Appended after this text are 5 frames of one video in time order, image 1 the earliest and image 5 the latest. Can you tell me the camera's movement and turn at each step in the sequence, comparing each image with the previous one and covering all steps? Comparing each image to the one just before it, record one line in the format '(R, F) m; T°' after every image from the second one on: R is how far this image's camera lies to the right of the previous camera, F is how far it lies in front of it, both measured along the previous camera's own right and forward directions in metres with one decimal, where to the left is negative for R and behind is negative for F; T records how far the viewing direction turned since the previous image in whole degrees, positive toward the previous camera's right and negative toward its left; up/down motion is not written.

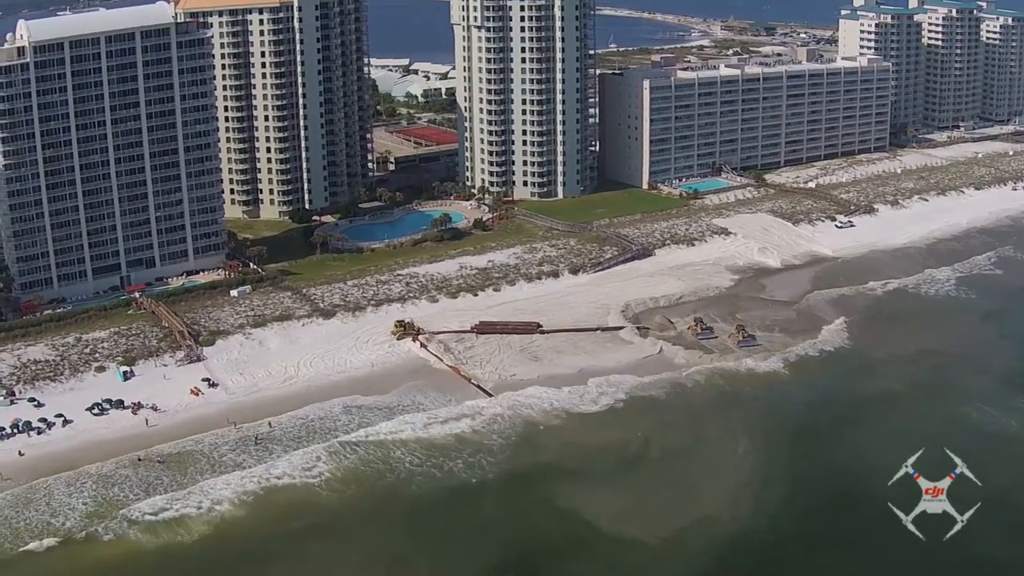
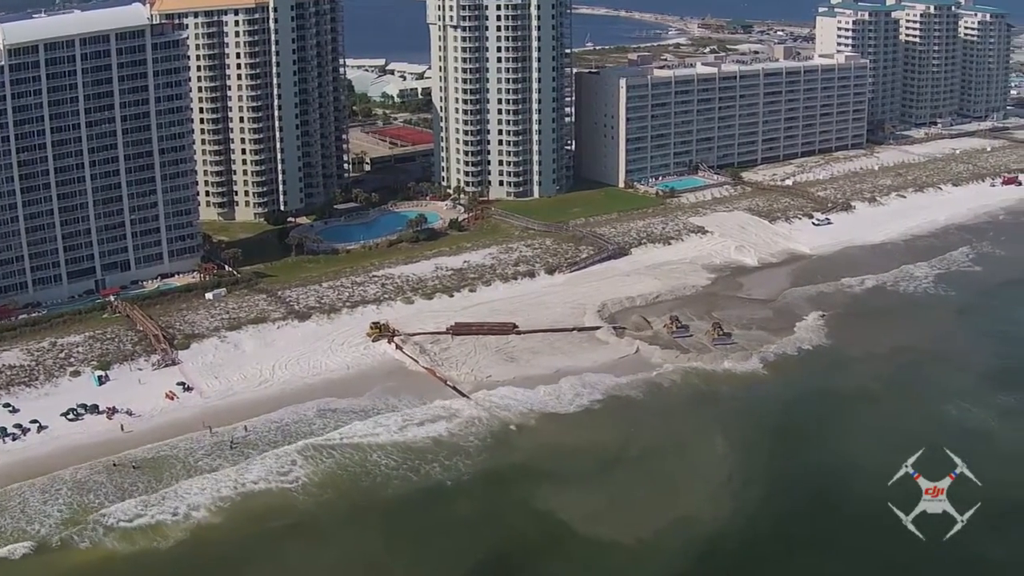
(+0.8, +0.8) m; +1°
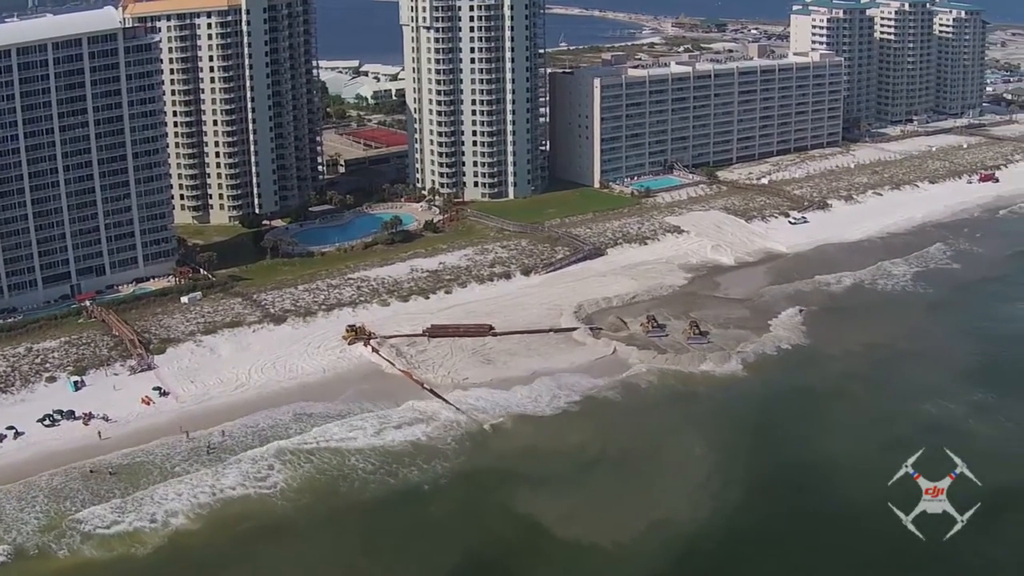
(+0.7, +0.5) m; +1°
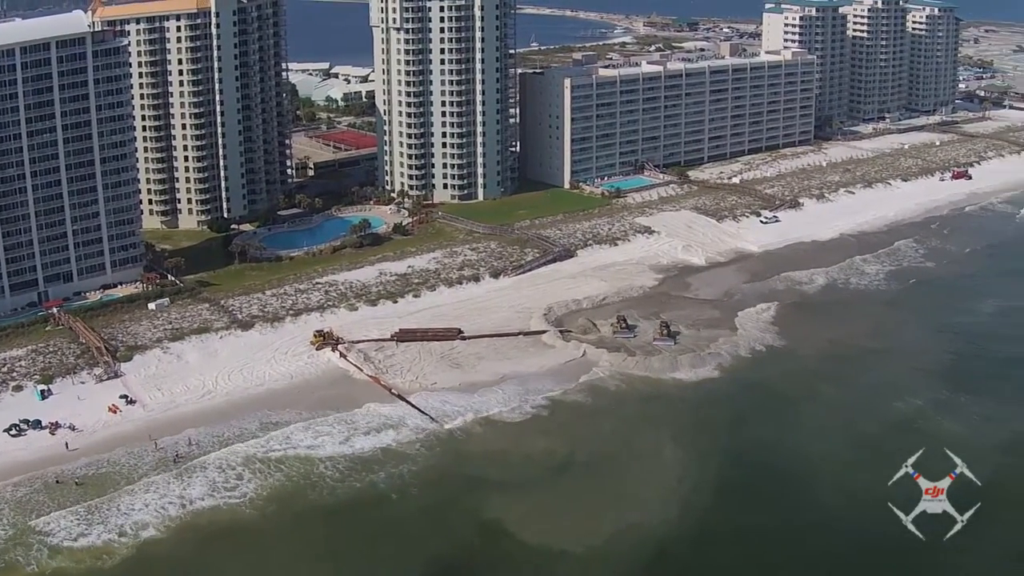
(+1.0, +1.0) m; +1°
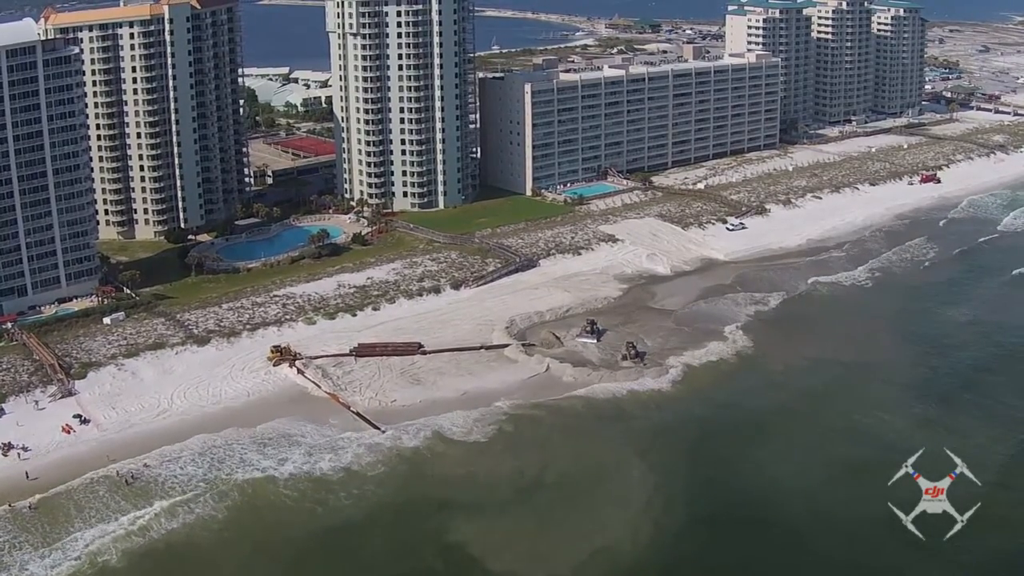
(+1.0, +1.7) m; +1°
